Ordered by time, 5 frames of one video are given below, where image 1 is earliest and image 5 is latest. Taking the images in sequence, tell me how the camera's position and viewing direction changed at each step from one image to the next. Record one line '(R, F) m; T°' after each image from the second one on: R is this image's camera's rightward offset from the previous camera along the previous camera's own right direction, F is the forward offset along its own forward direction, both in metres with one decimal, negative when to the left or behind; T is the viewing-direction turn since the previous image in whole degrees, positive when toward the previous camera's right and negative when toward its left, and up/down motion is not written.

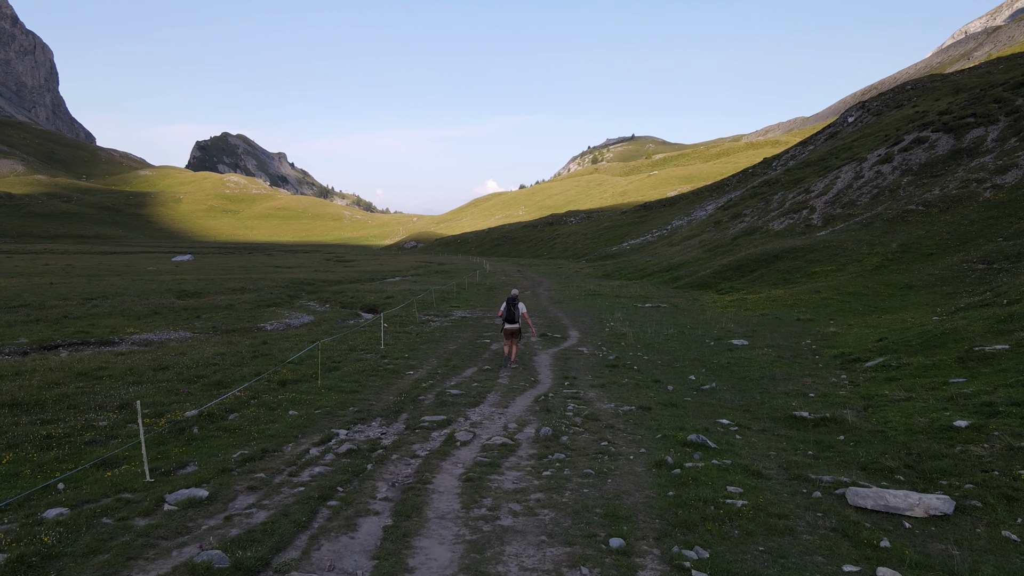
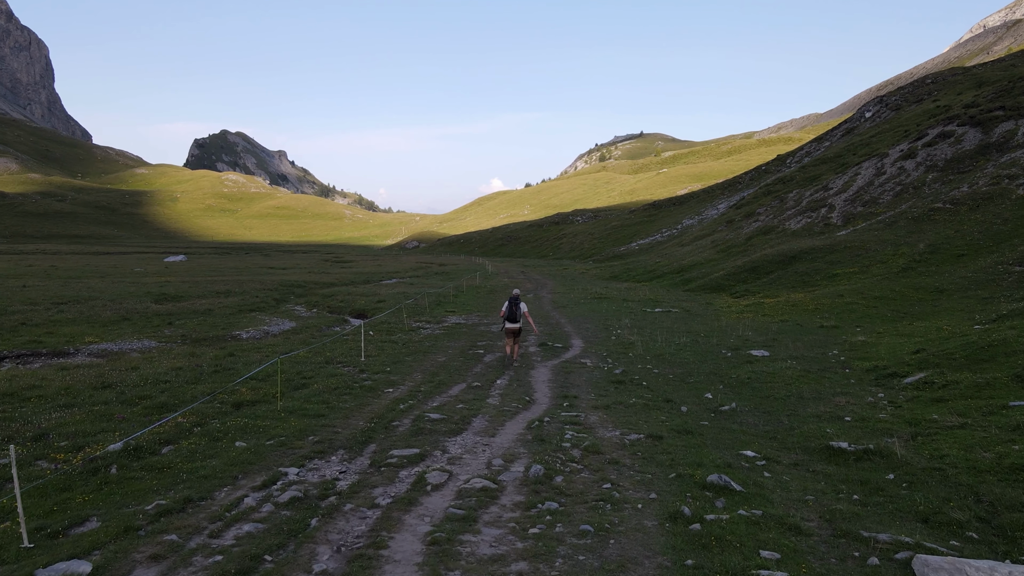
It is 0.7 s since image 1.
(+0.4, +3.0) m; -1°
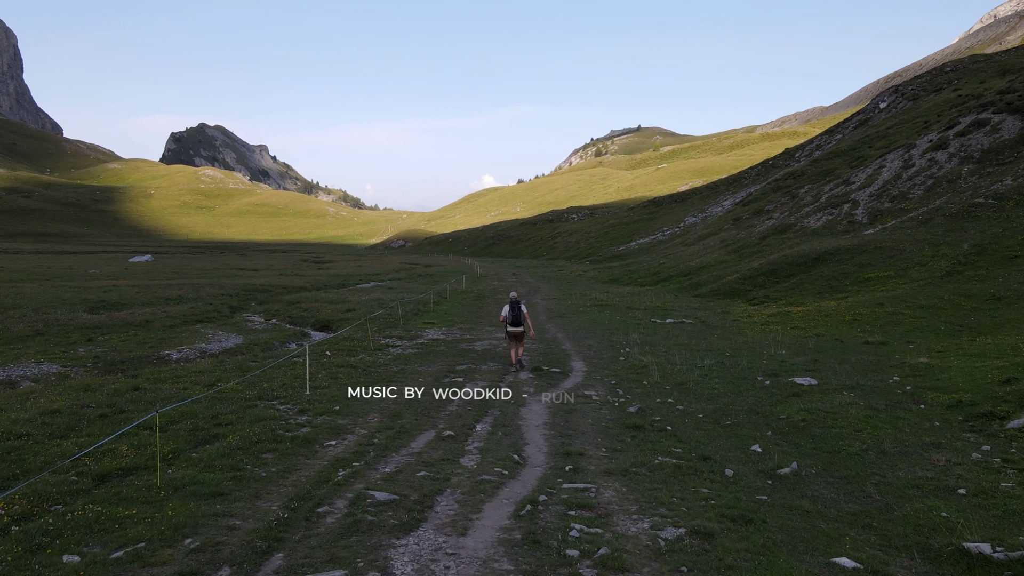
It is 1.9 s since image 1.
(+0.2, +5.7) m; 0°
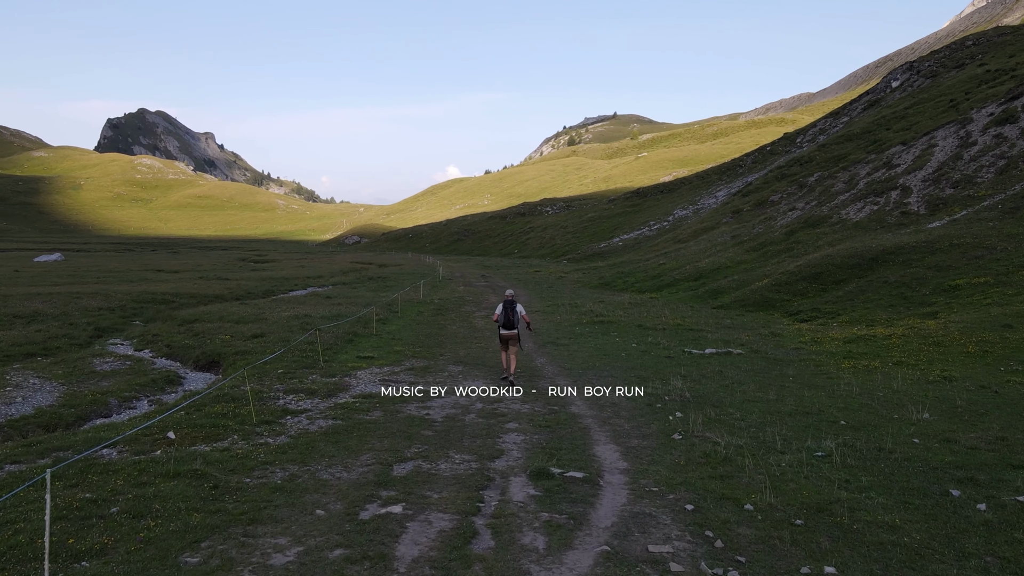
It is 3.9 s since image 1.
(-0.3, +11.2) m; +2°
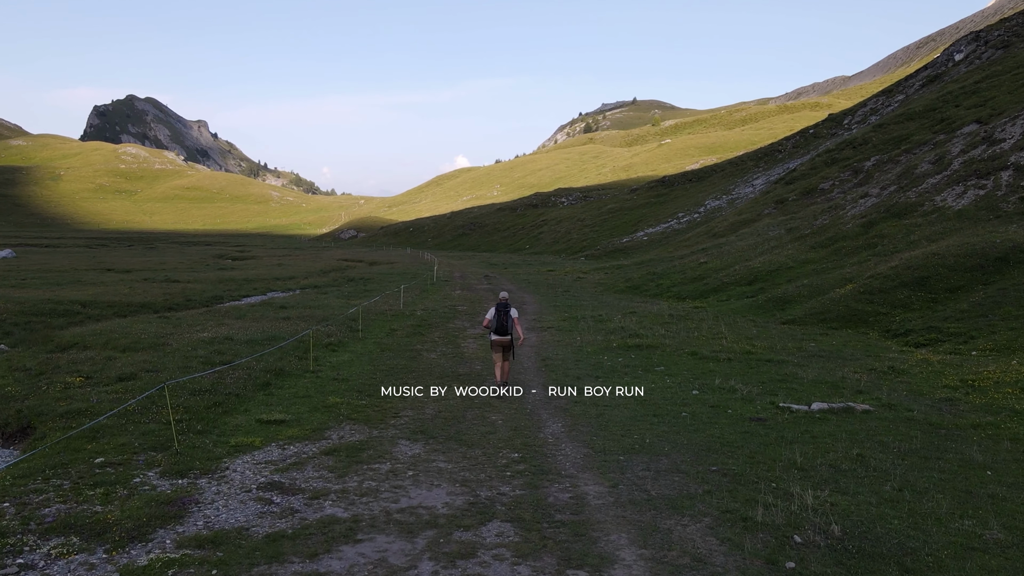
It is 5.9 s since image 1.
(+0.3, +9.6) m; -1°
